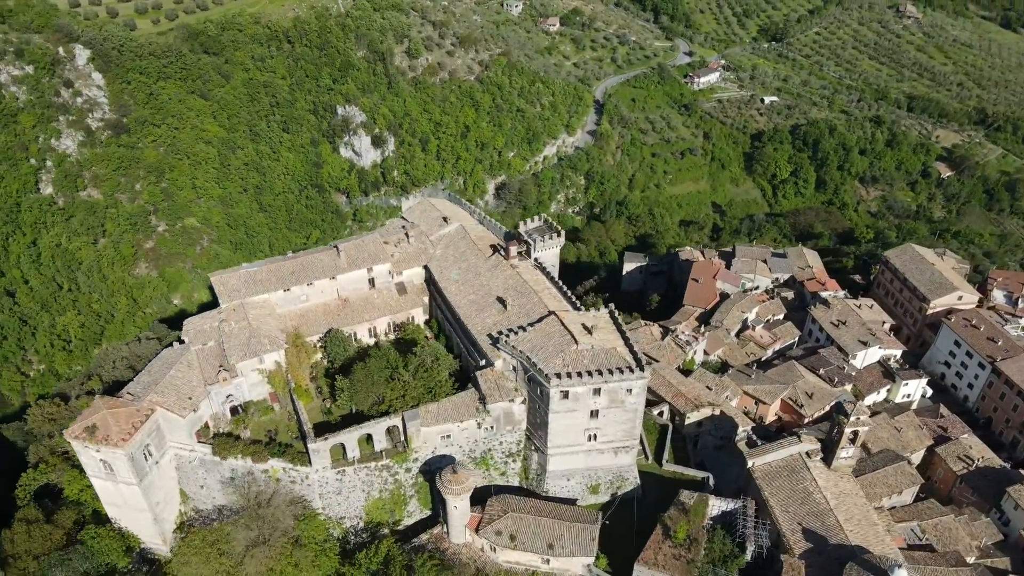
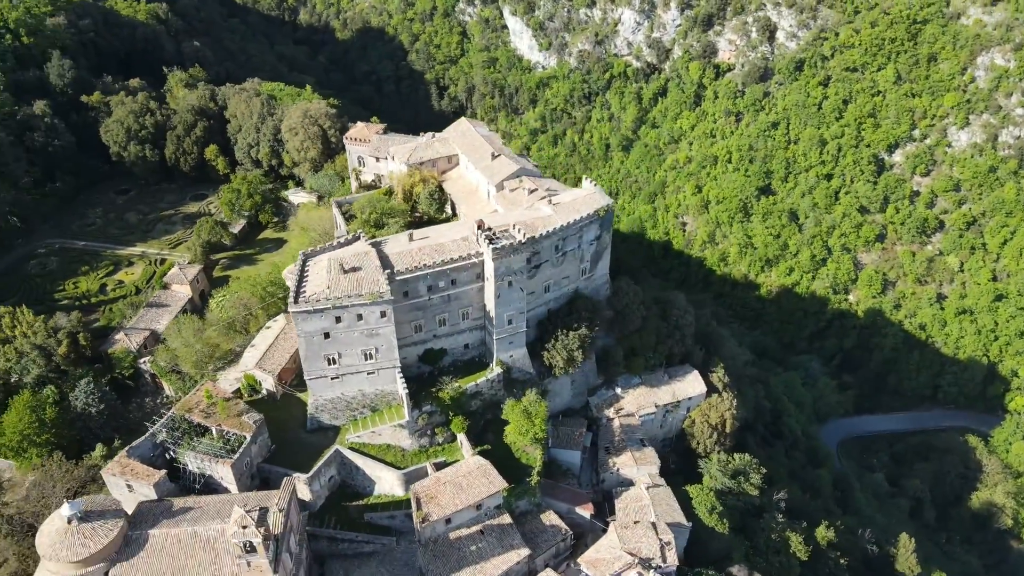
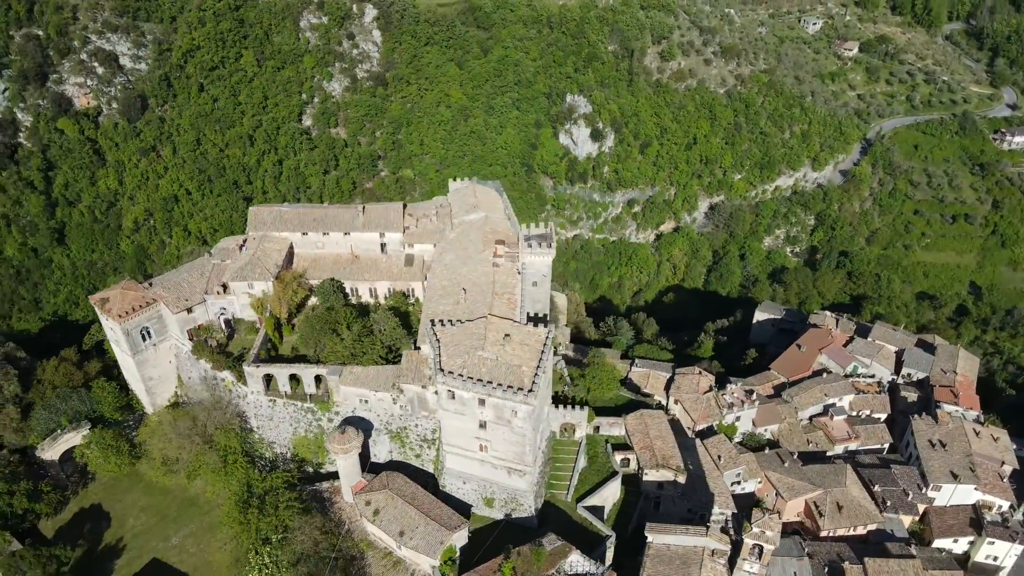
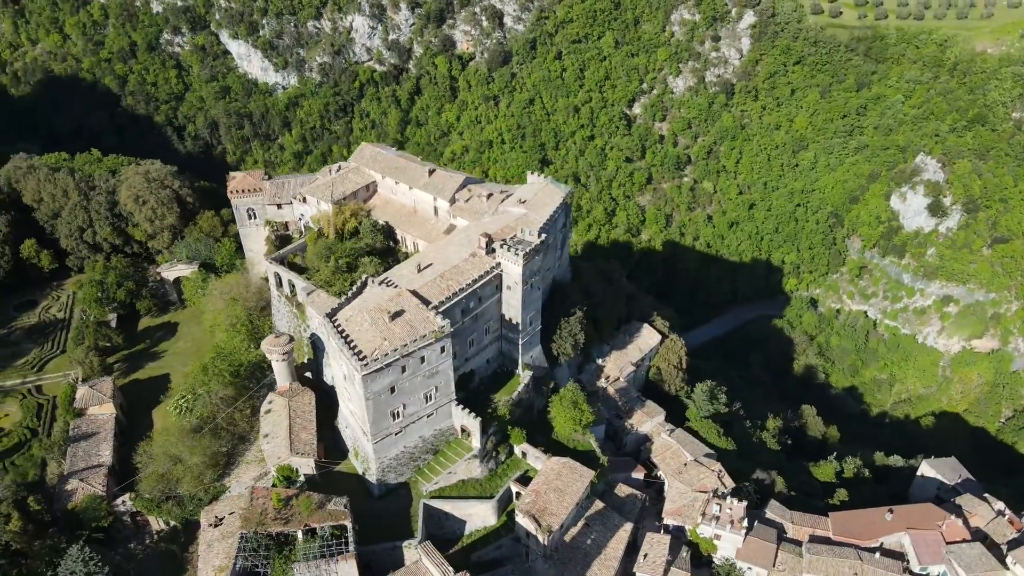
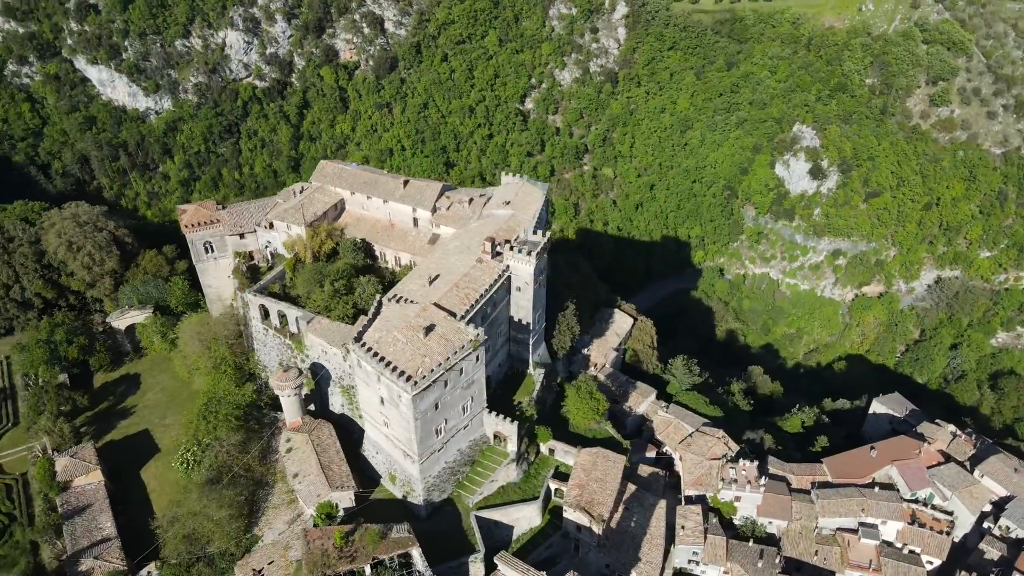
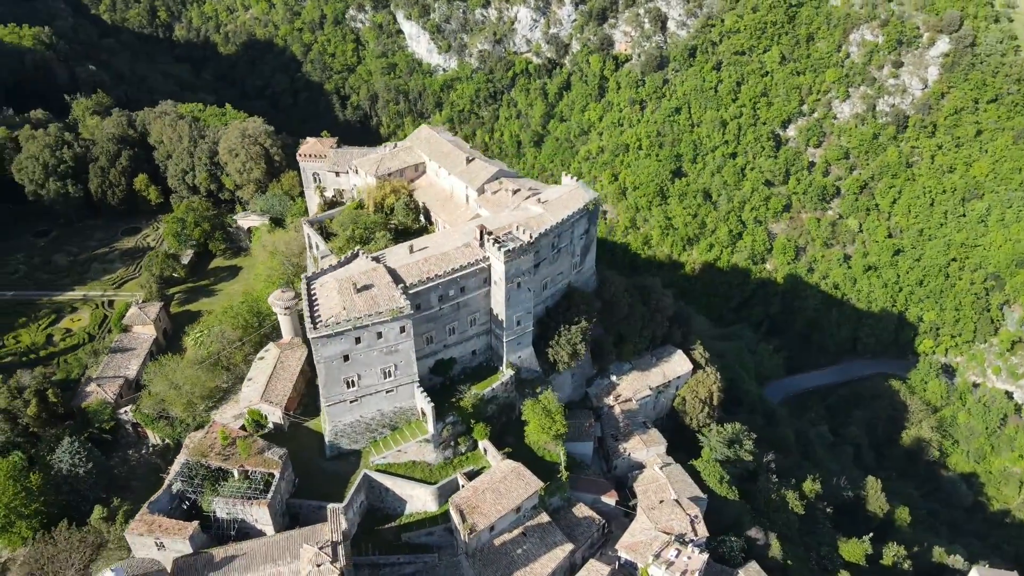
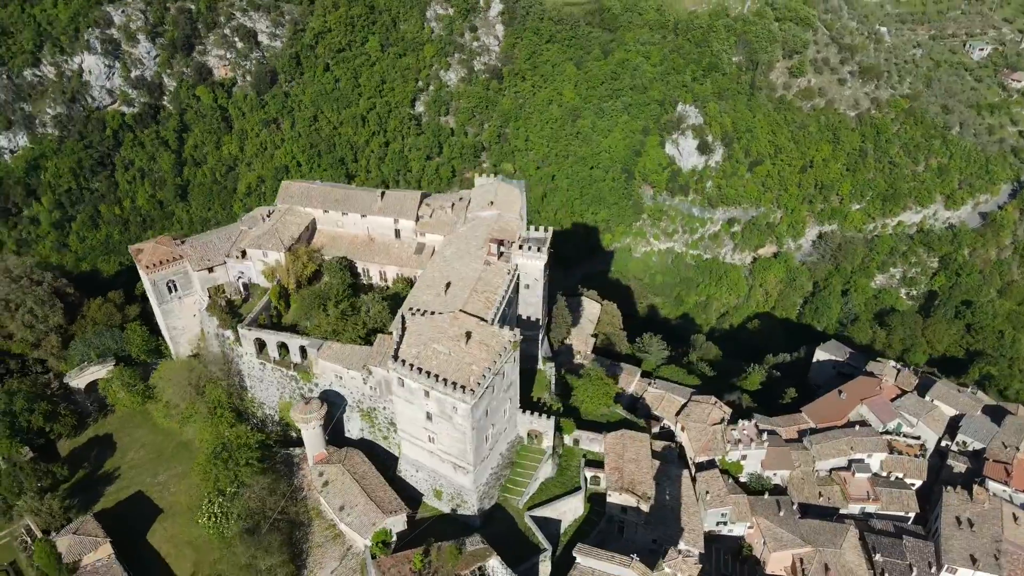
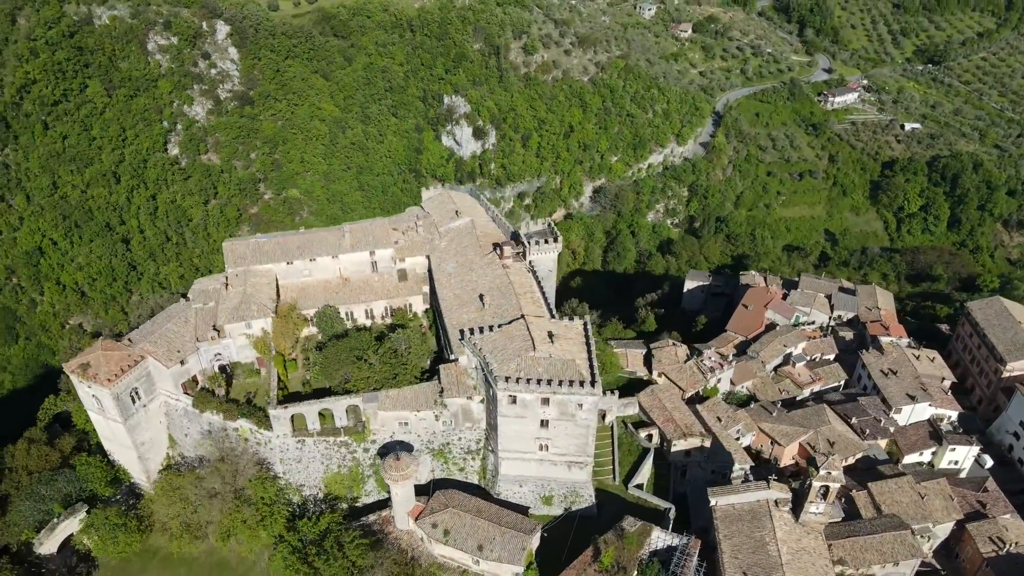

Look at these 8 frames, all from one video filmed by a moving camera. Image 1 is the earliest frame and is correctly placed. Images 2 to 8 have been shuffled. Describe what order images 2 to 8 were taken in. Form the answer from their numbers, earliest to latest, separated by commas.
8, 3, 7, 5, 4, 6, 2
